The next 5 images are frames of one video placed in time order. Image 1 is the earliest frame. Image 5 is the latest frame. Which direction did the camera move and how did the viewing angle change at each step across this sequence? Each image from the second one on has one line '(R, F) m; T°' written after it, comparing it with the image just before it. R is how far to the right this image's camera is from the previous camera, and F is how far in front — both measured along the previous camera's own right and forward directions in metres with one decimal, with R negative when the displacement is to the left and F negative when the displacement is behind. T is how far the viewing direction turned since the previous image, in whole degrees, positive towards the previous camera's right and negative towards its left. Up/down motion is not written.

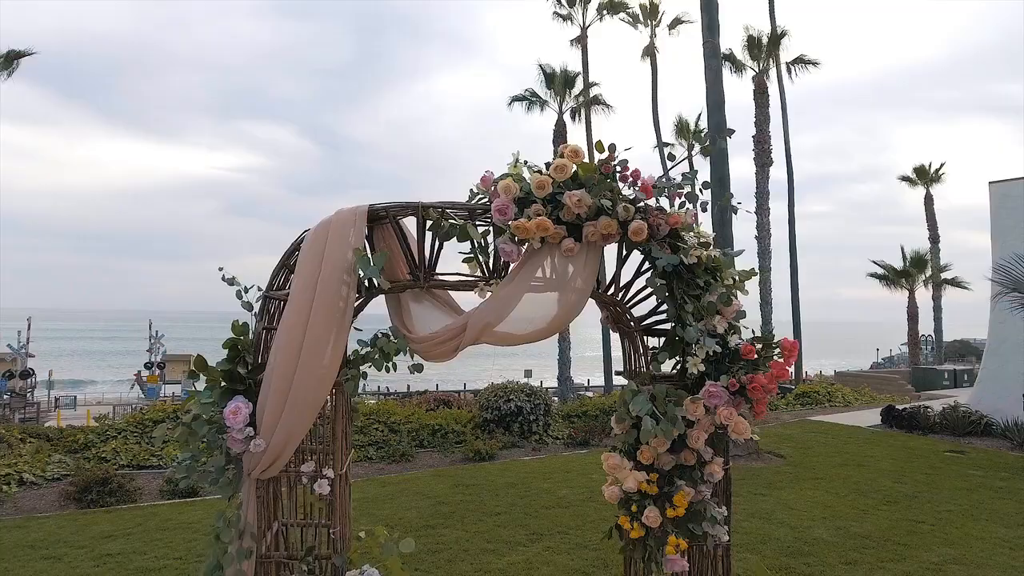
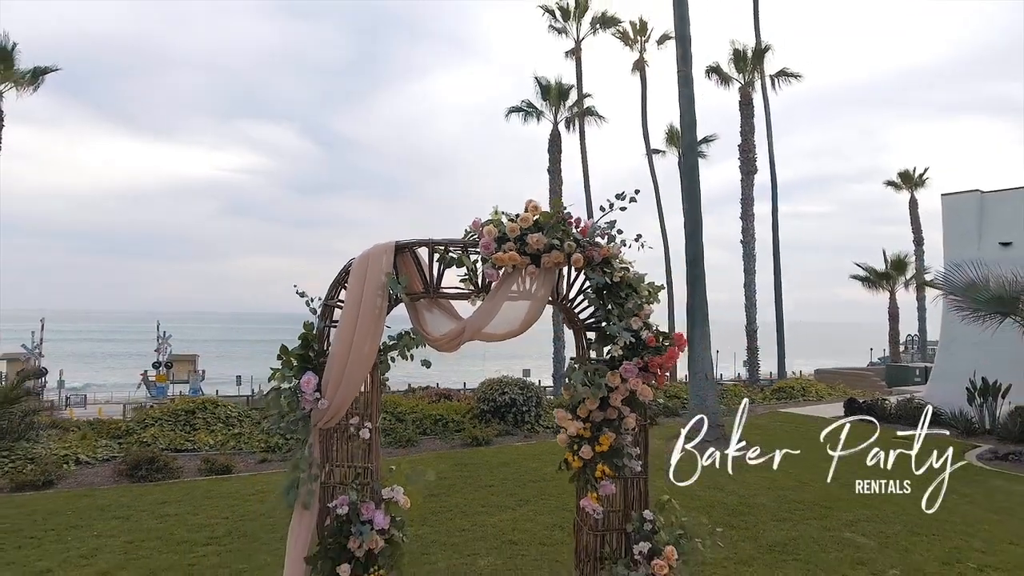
(+0.1, -1.1) m; 0°
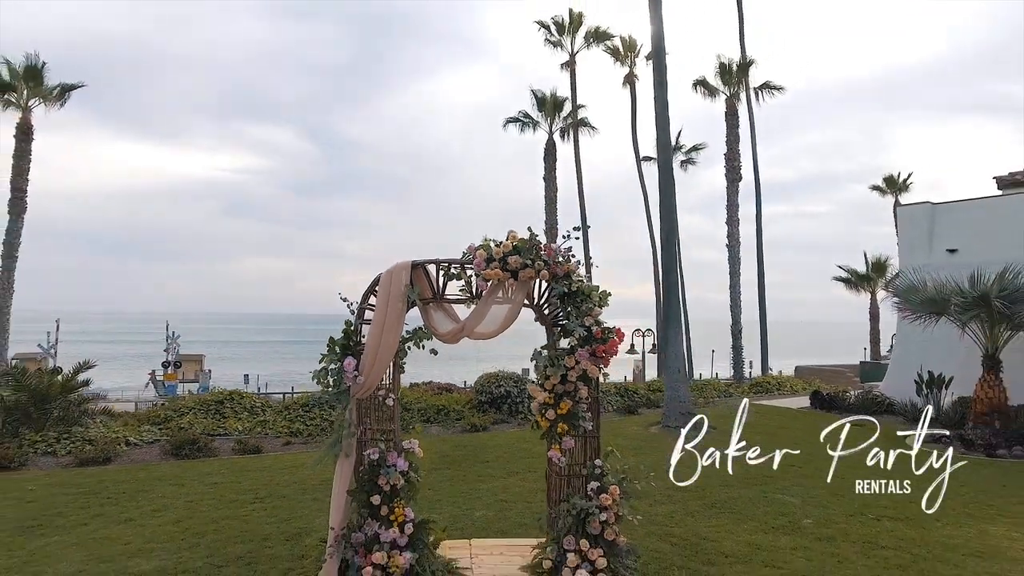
(+0.1, -1.2) m; 0°
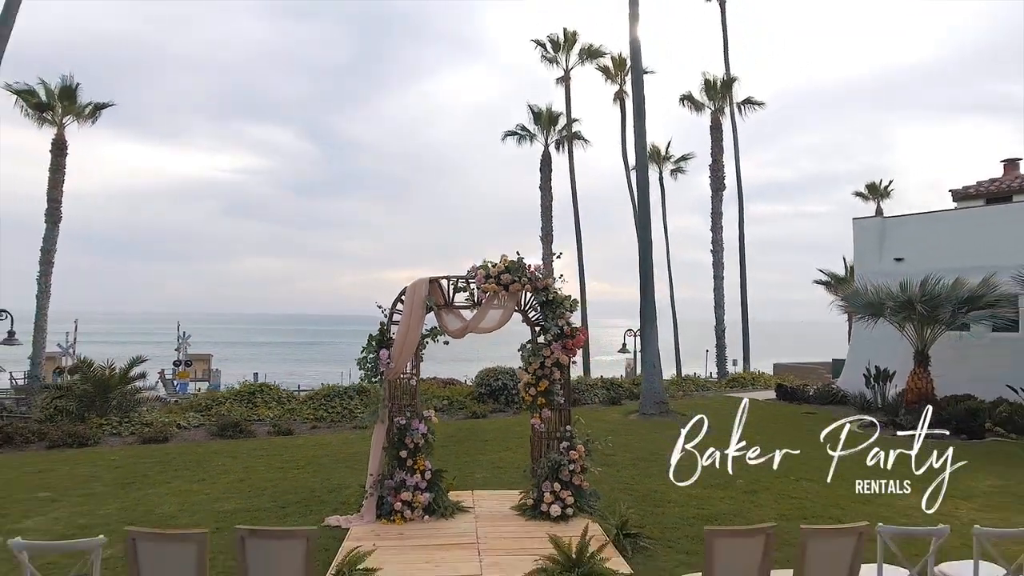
(+0.1, -1.6) m; 0°
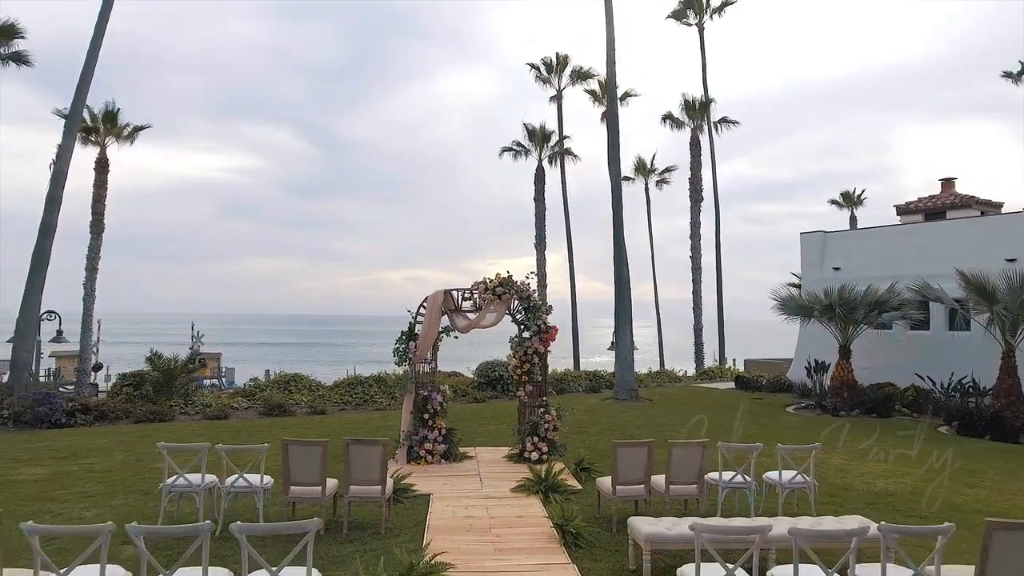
(+0.1, -2.4) m; 0°
